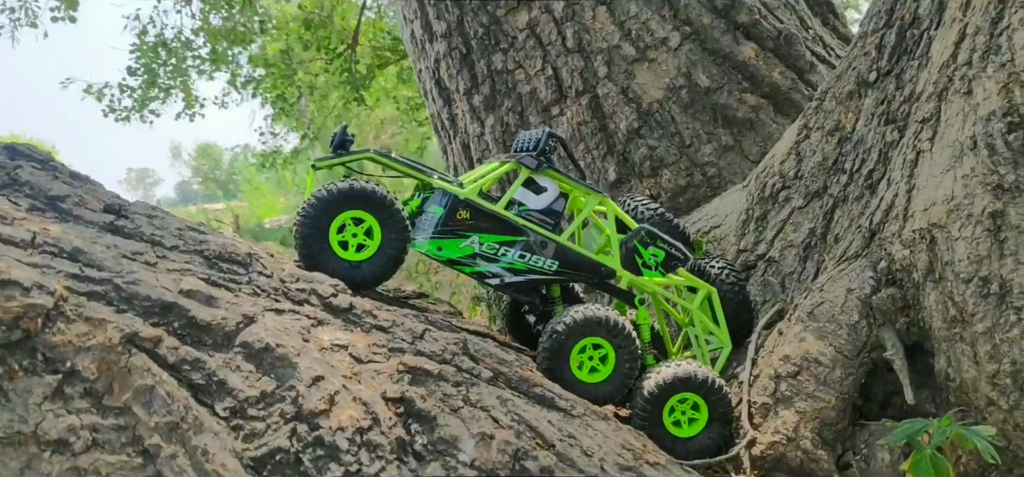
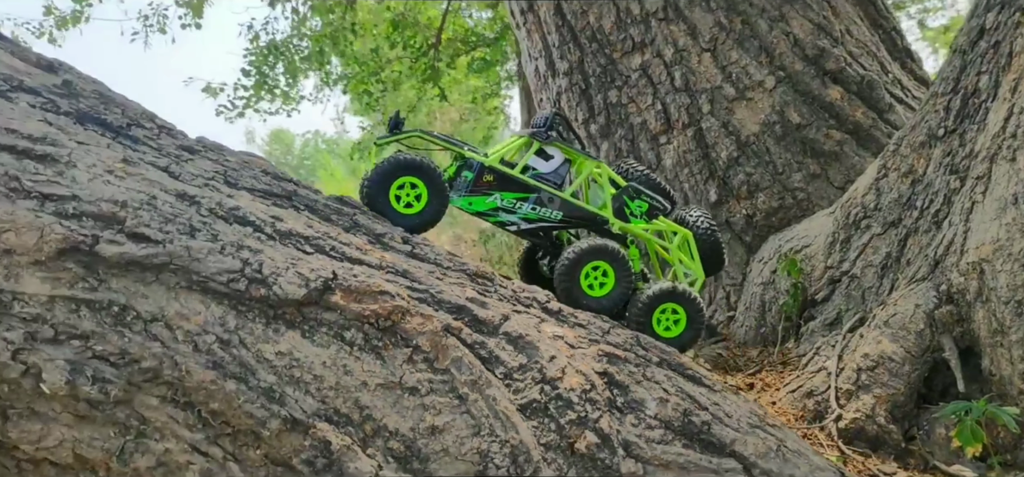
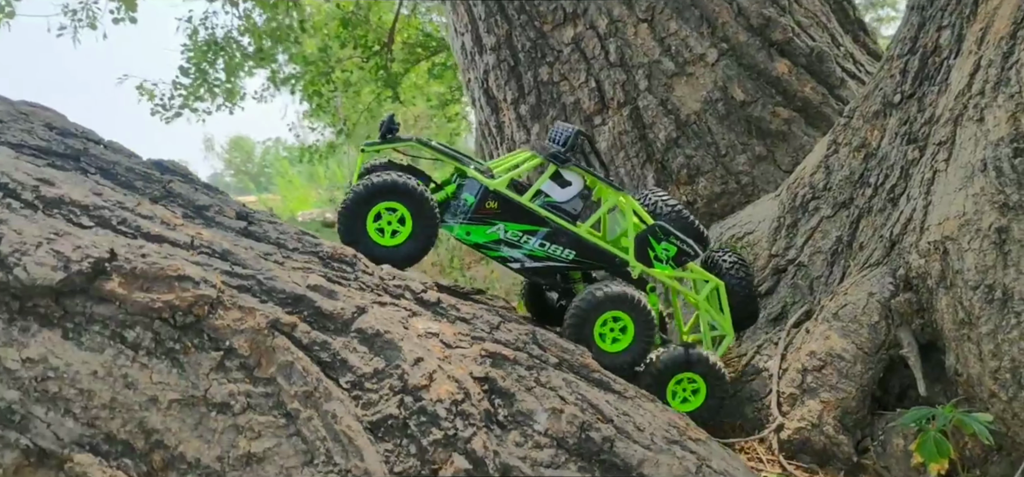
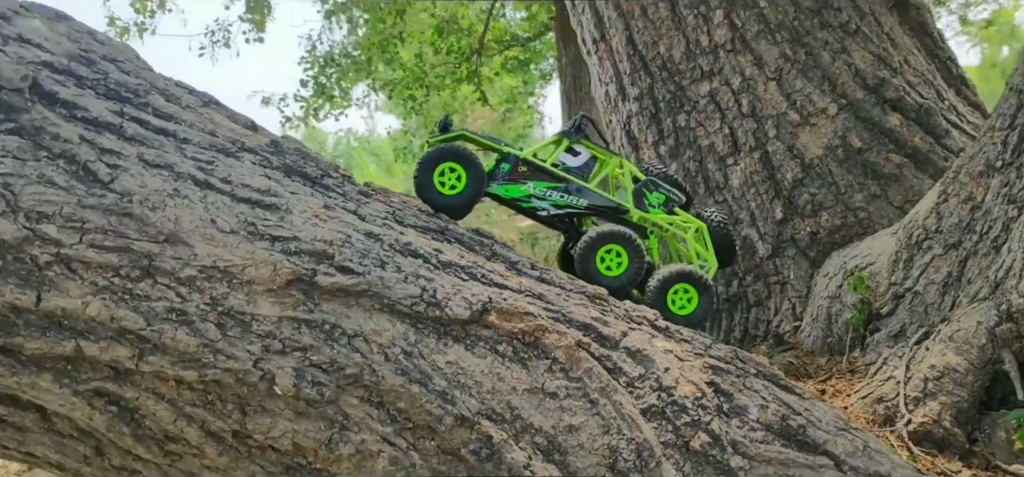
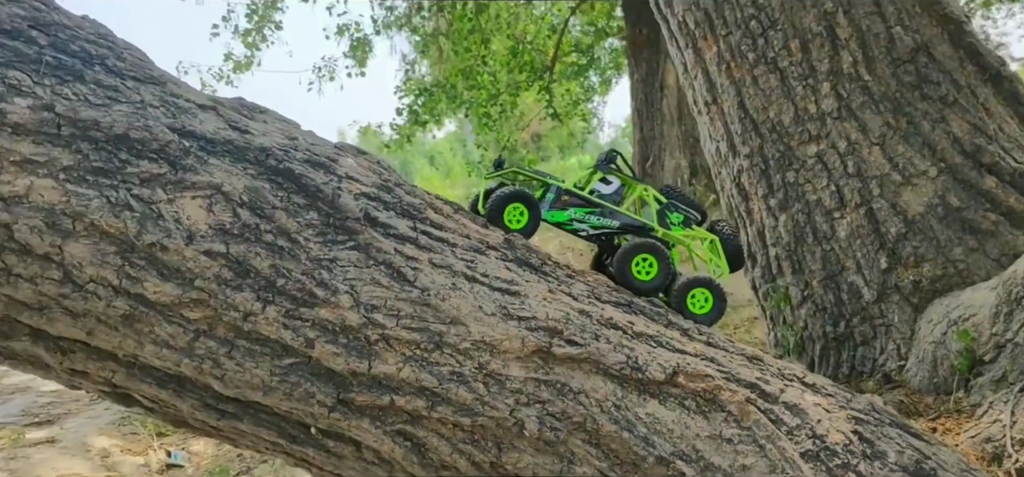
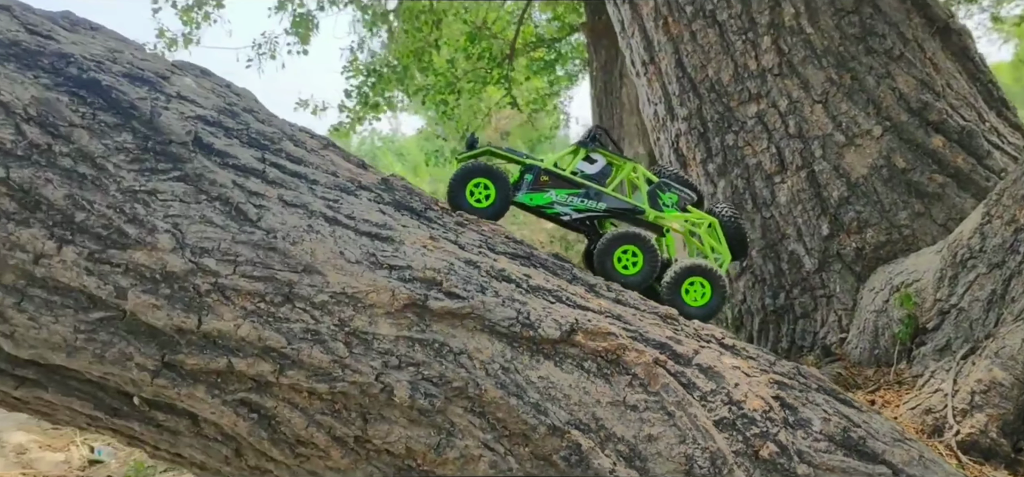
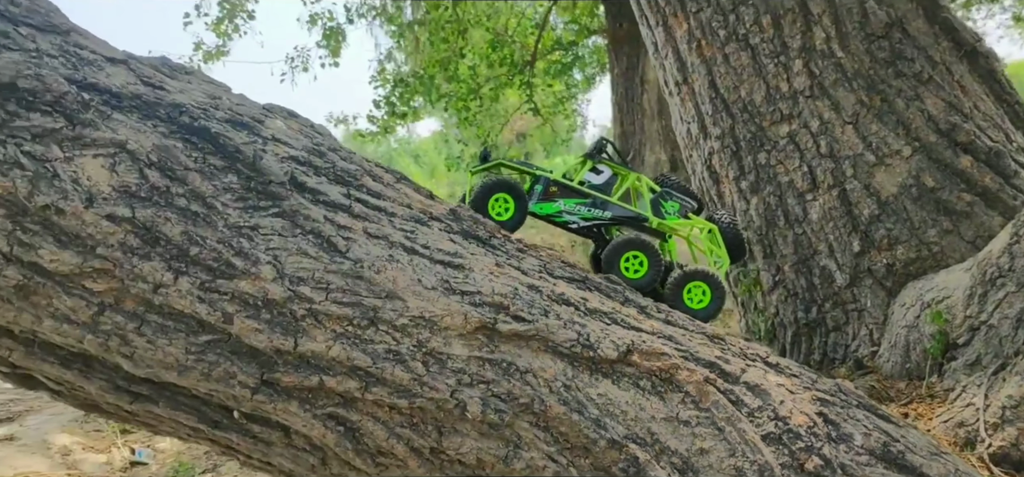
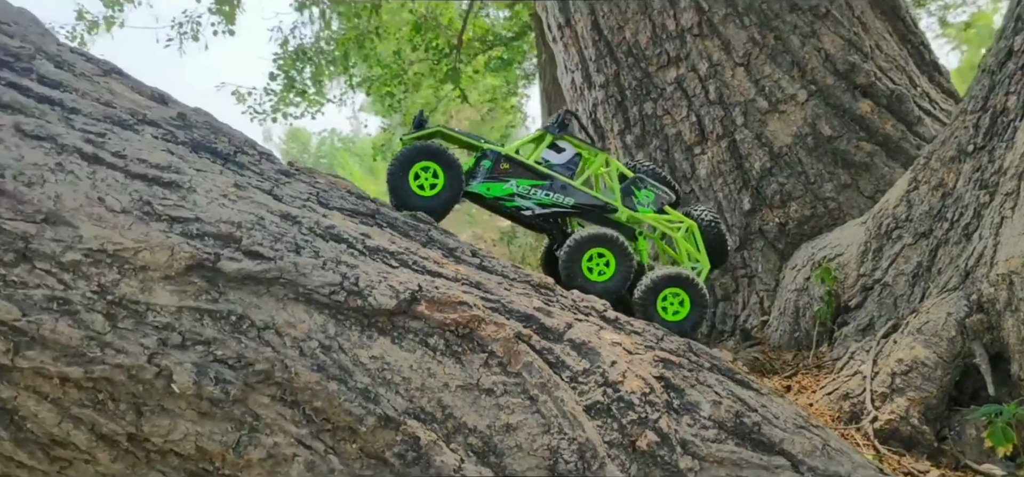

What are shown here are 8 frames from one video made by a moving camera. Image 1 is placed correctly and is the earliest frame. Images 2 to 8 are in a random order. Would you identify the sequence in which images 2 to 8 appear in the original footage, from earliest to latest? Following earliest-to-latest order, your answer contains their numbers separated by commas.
3, 2, 8, 4, 6, 7, 5
